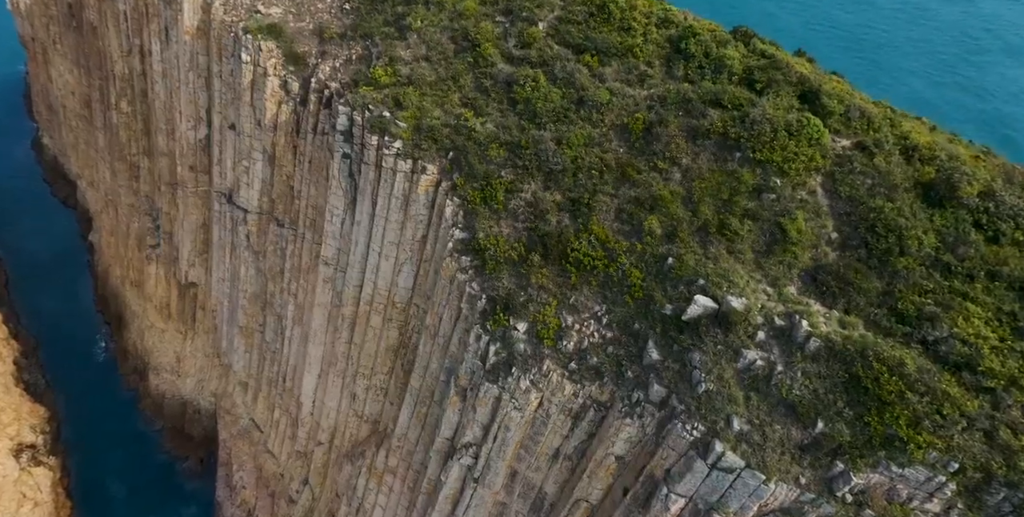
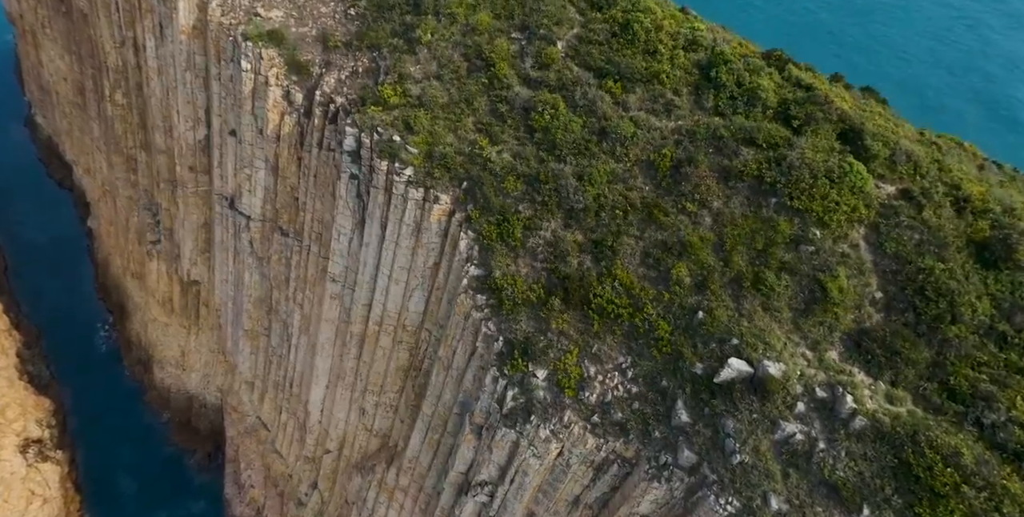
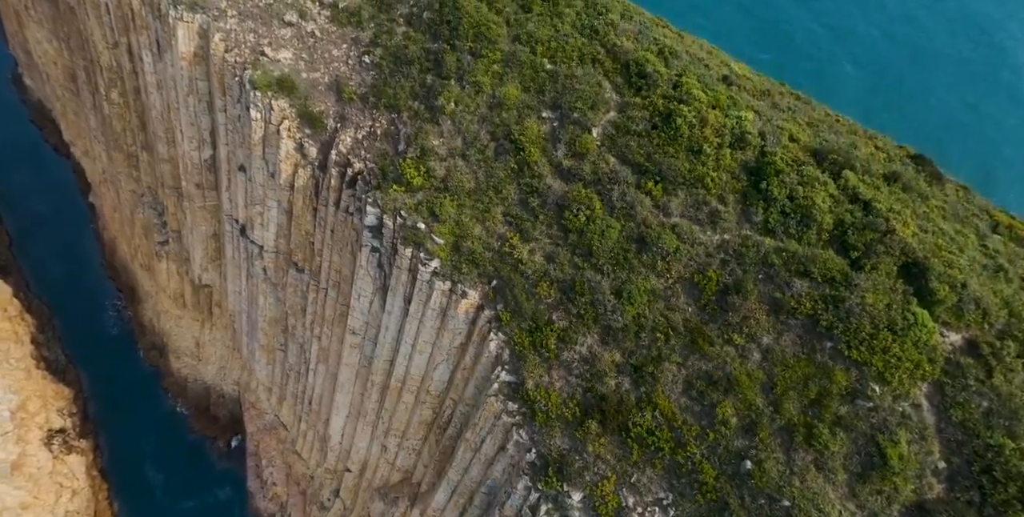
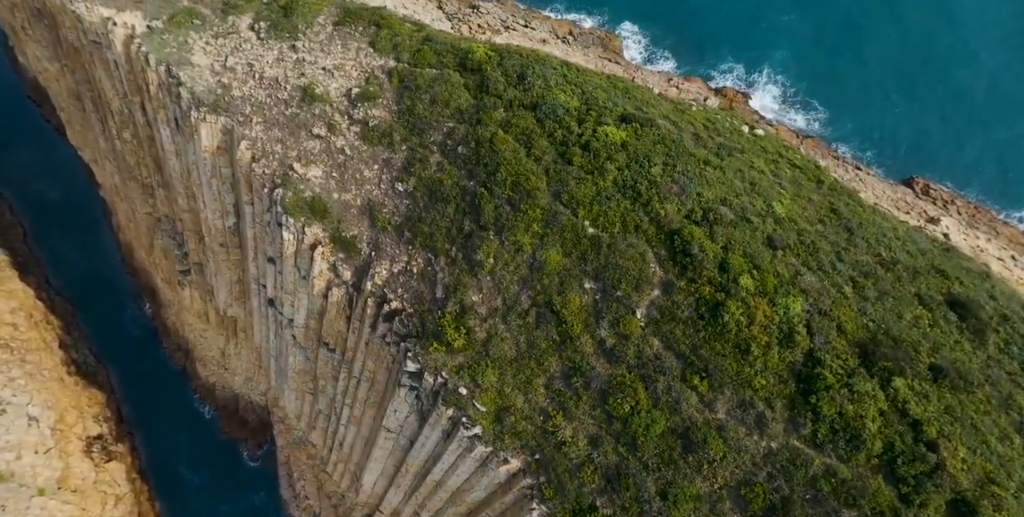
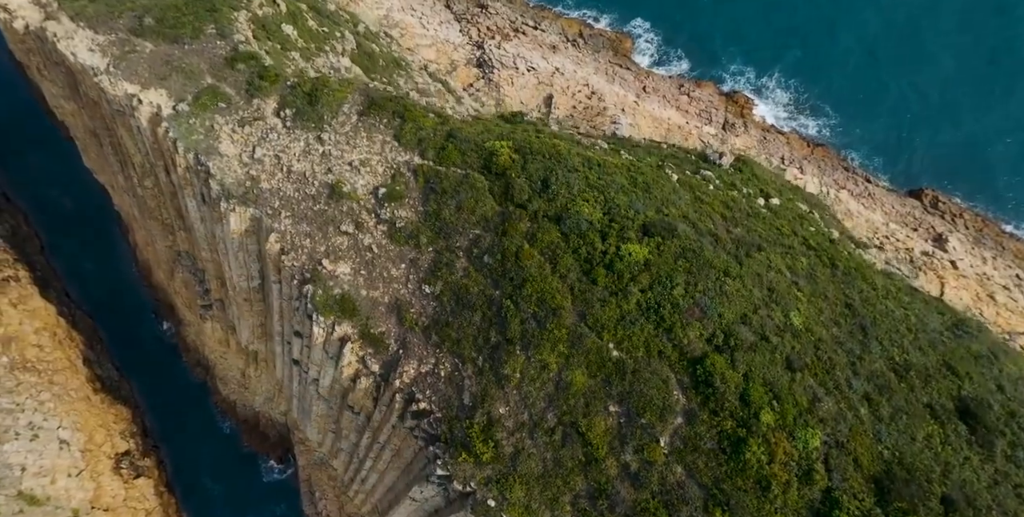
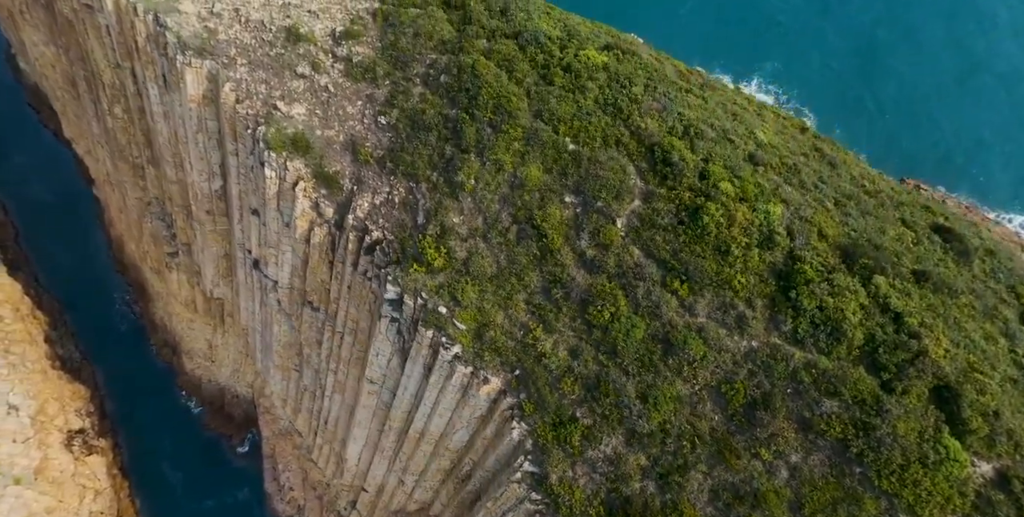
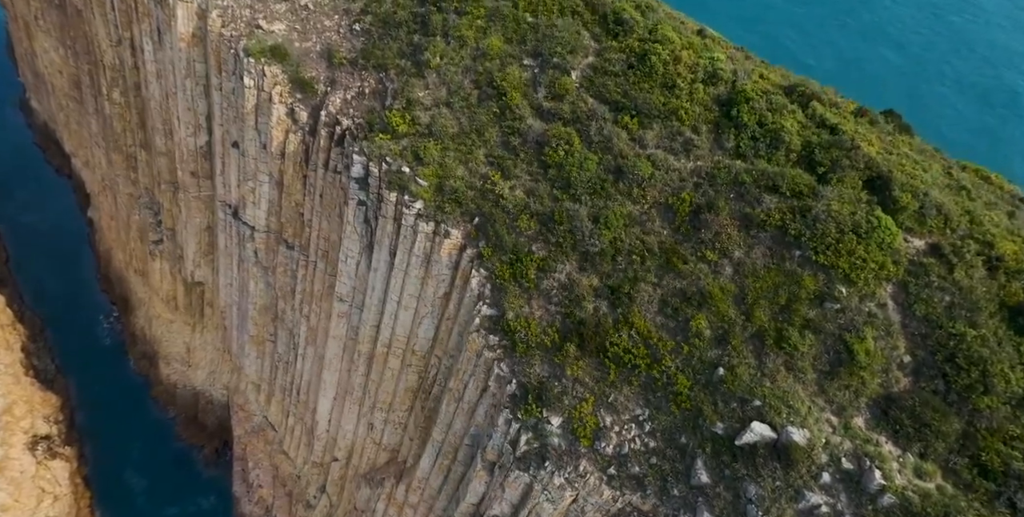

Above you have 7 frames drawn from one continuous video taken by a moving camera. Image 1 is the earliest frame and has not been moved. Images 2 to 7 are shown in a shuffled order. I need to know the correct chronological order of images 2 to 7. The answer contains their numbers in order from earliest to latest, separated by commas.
2, 7, 3, 6, 4, 5
